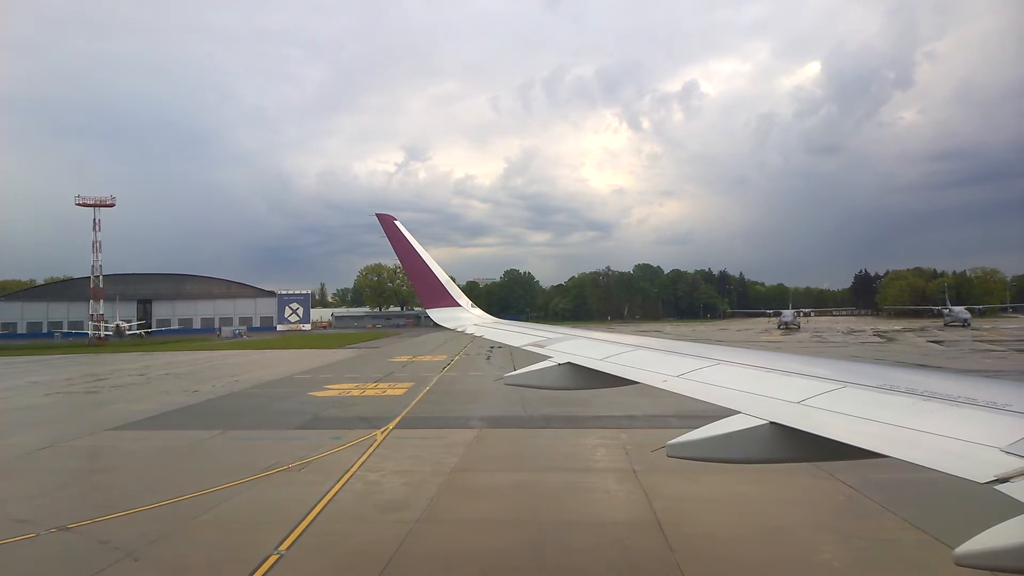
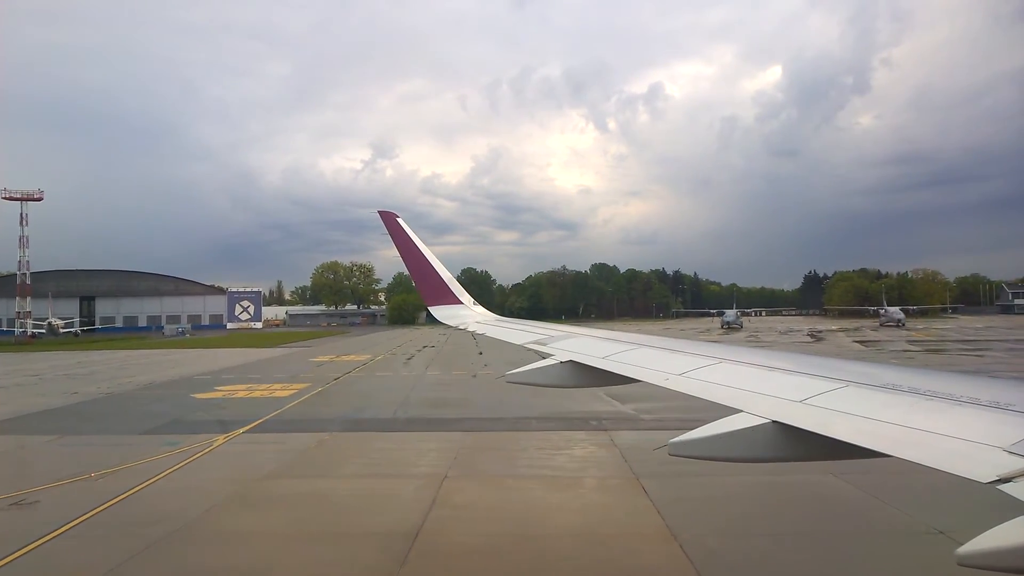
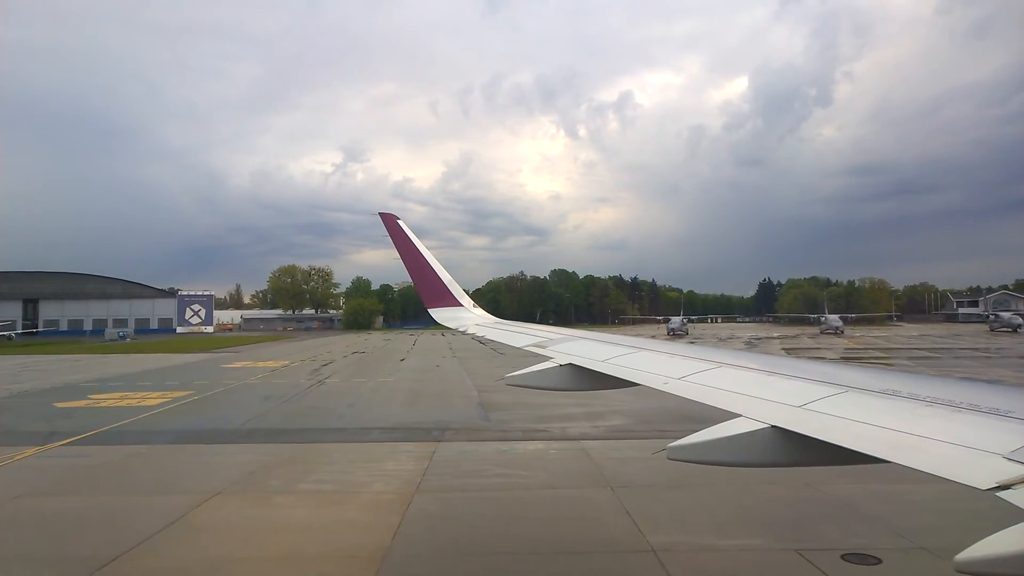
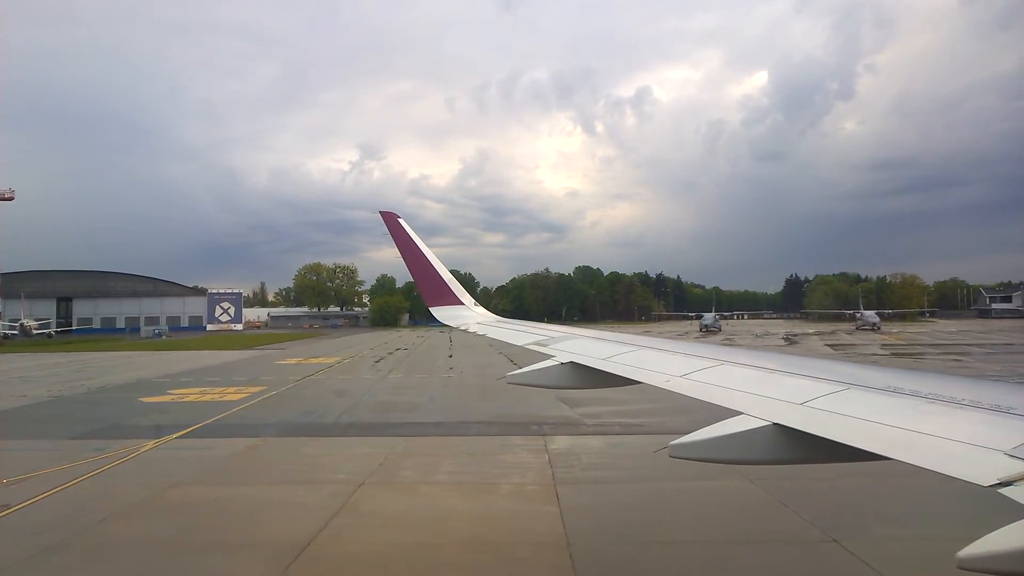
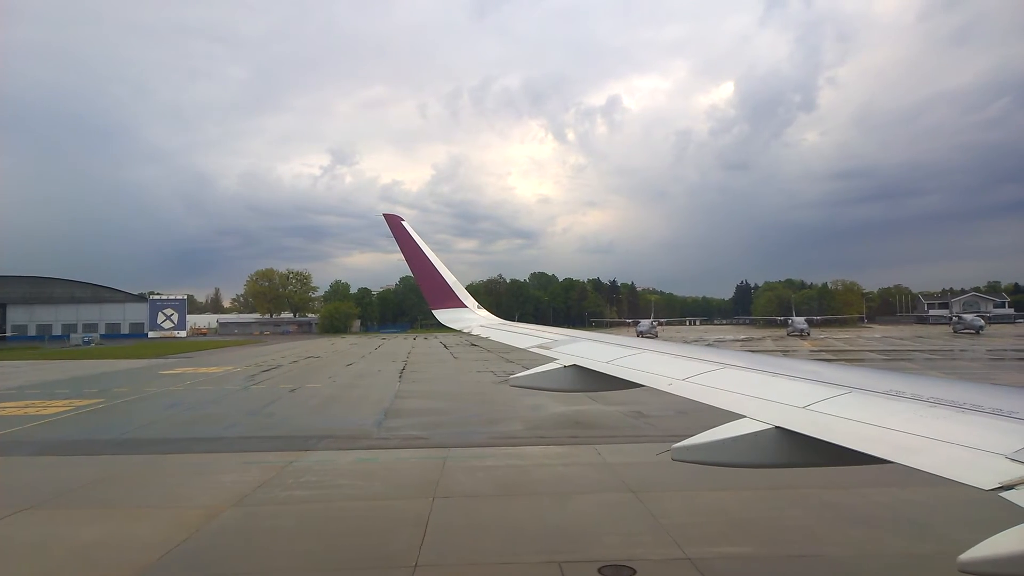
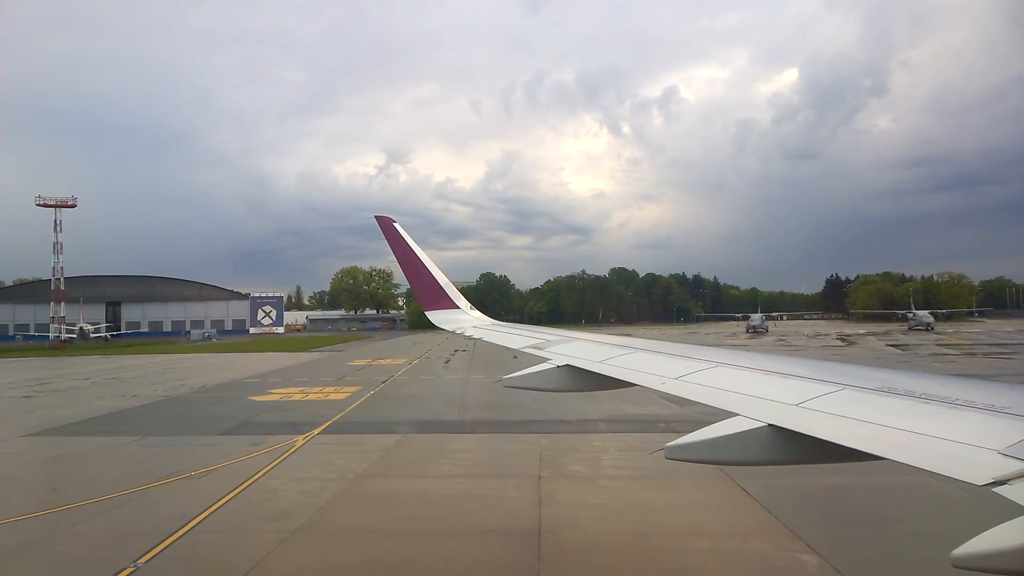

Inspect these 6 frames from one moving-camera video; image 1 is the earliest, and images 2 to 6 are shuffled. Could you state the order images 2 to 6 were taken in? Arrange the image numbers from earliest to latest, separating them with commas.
6, 2, 4, 3, 5
